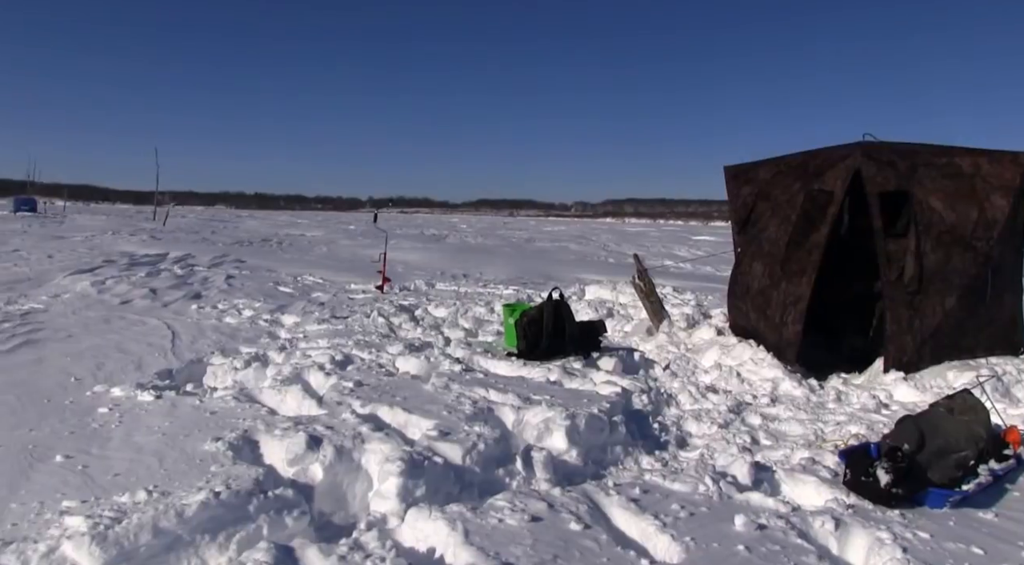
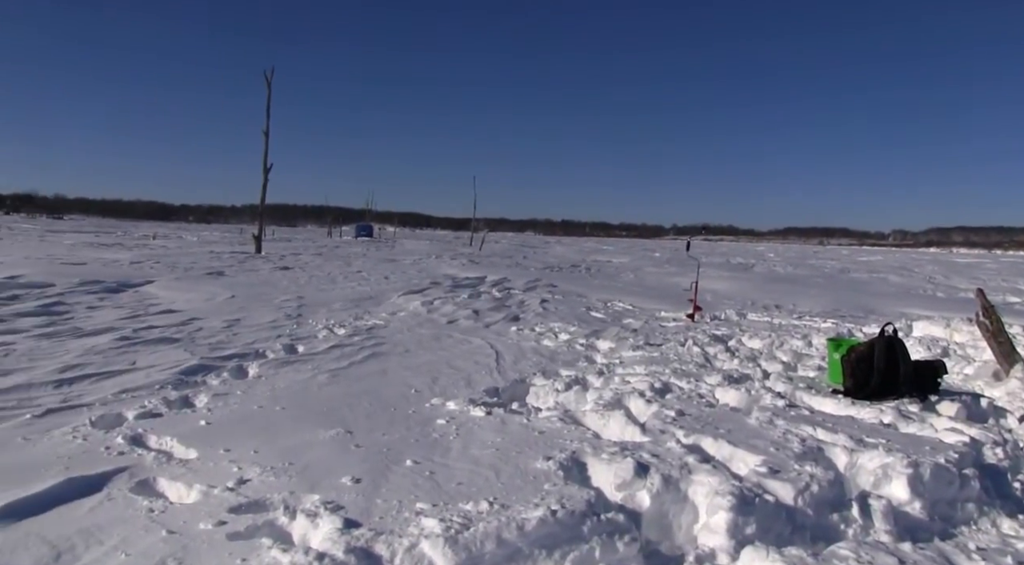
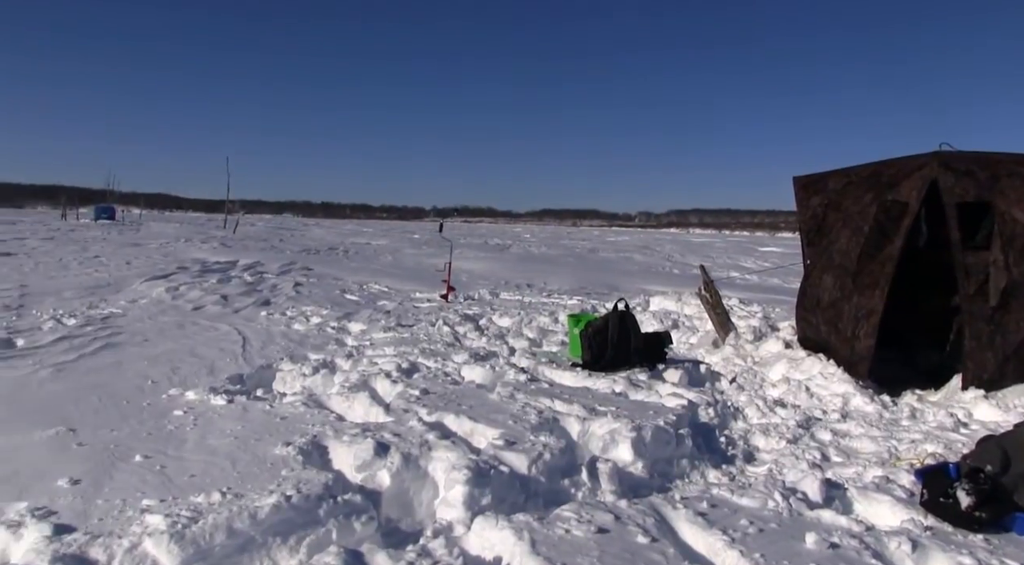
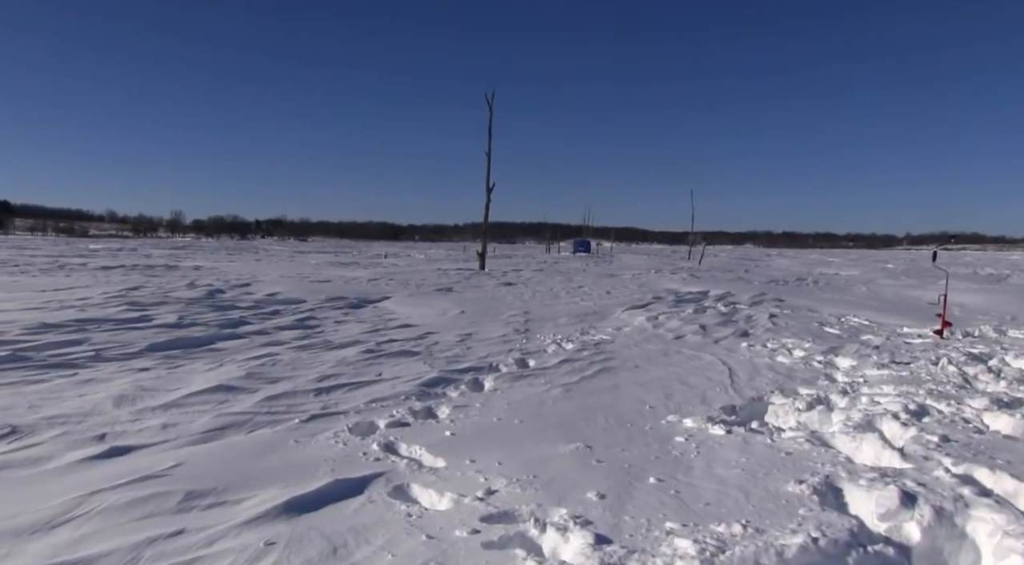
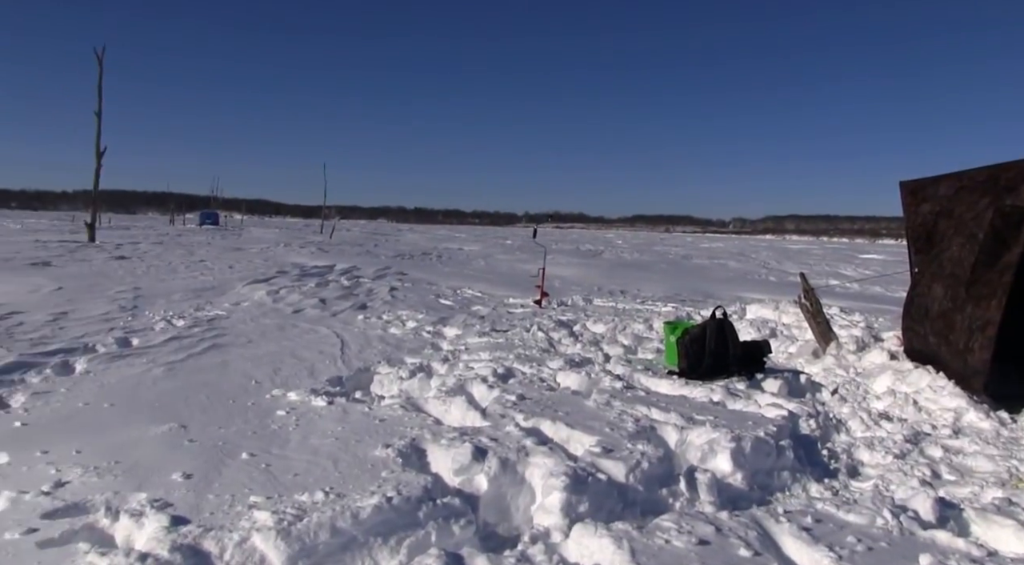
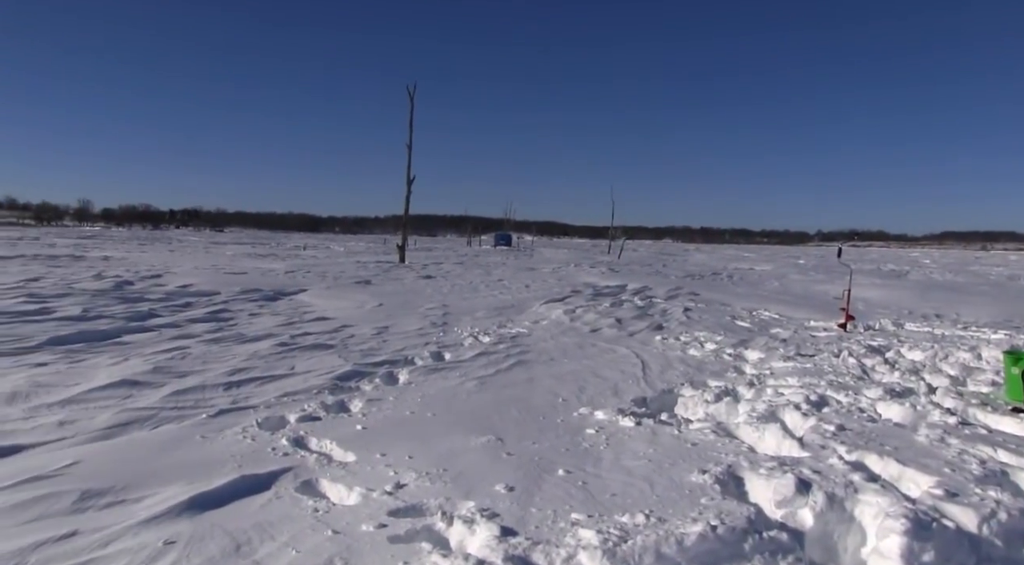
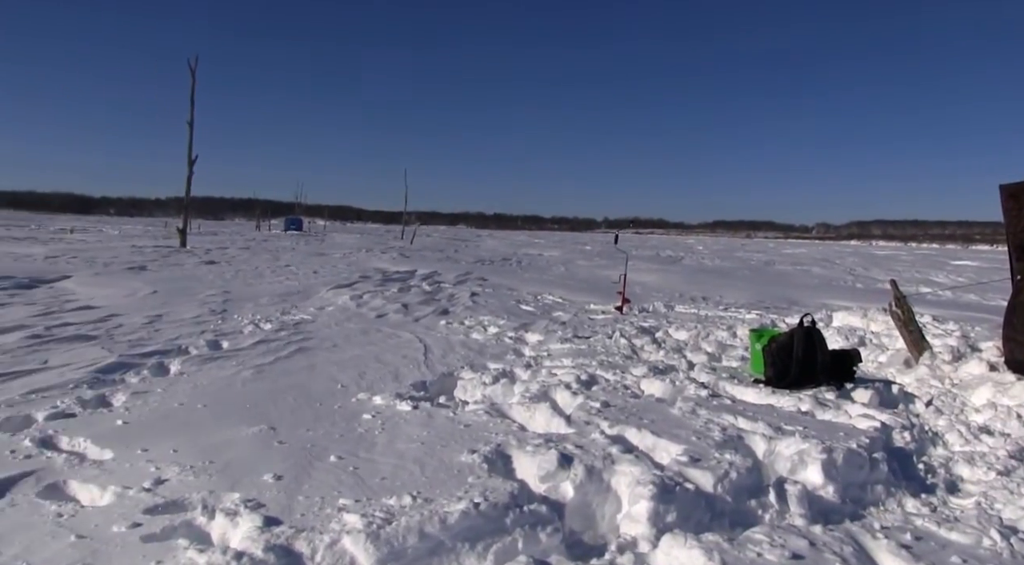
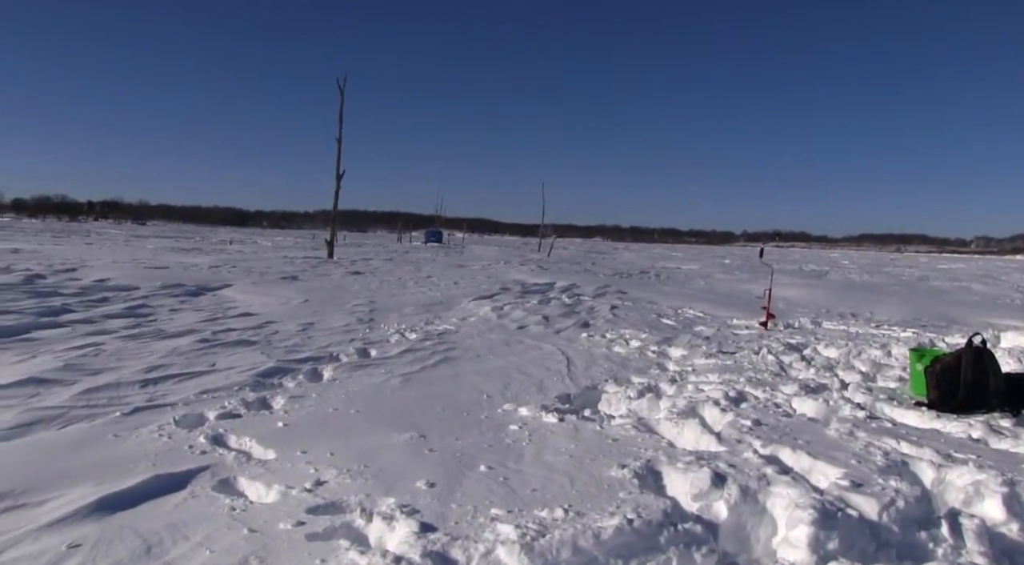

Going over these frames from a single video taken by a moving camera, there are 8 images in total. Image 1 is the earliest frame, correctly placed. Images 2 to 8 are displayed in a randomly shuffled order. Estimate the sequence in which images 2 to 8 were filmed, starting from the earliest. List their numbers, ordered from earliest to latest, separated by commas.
3, 5, 7, 2, 8, 6, 4
